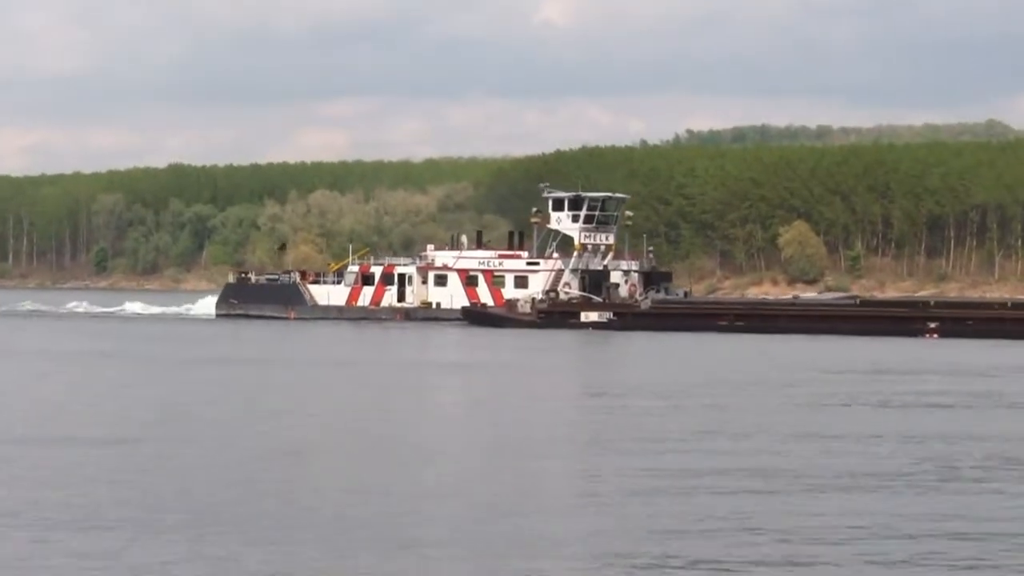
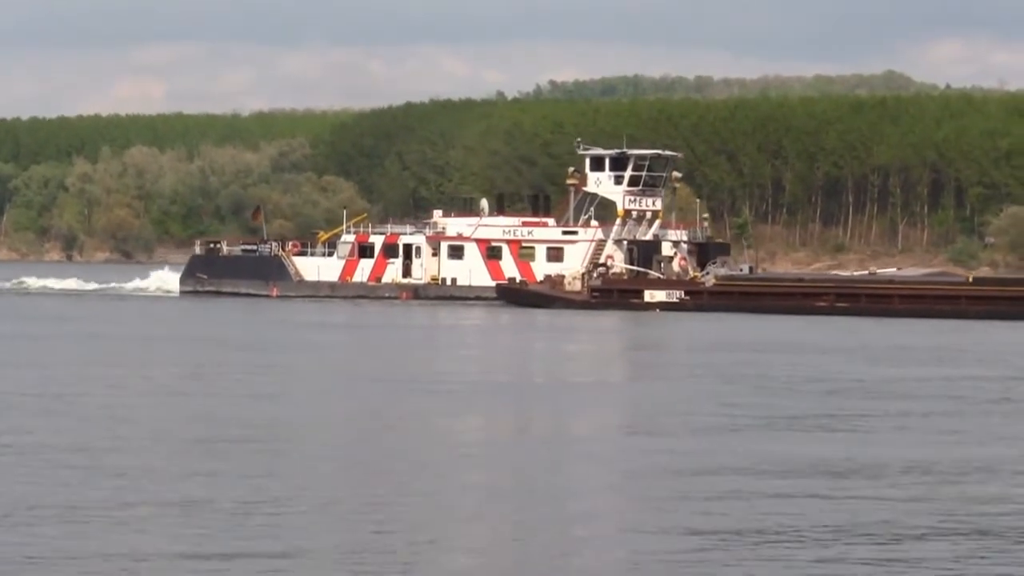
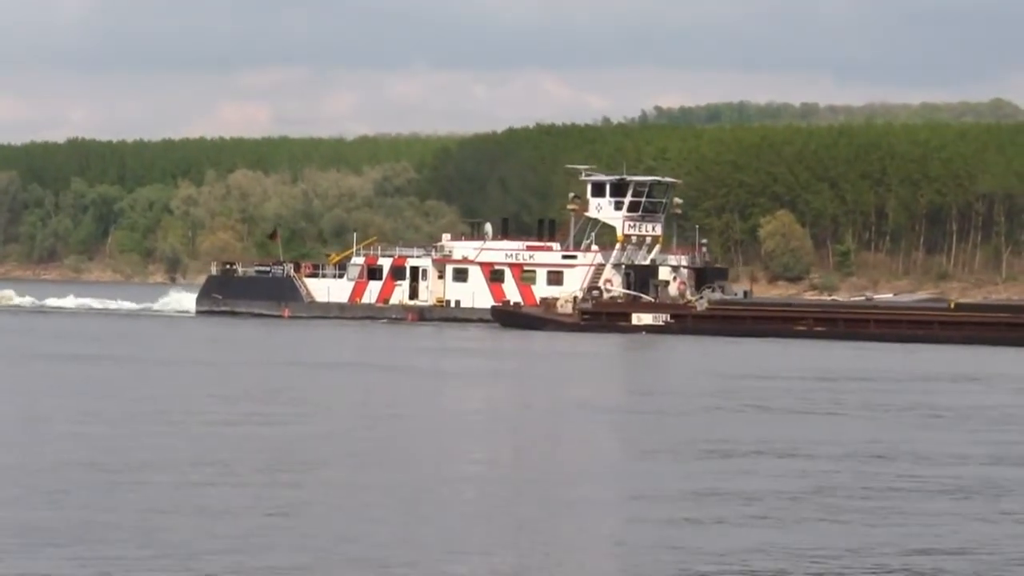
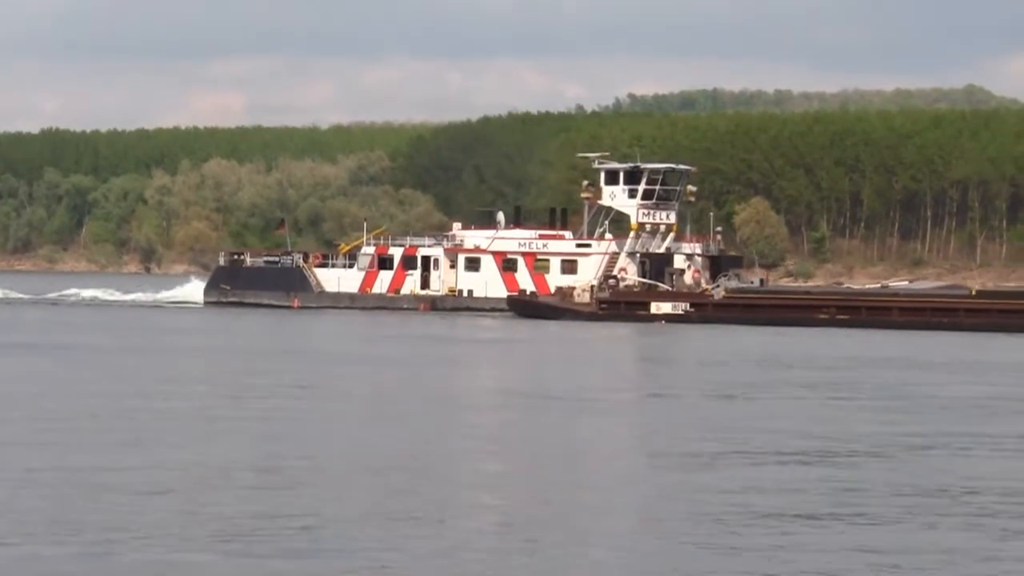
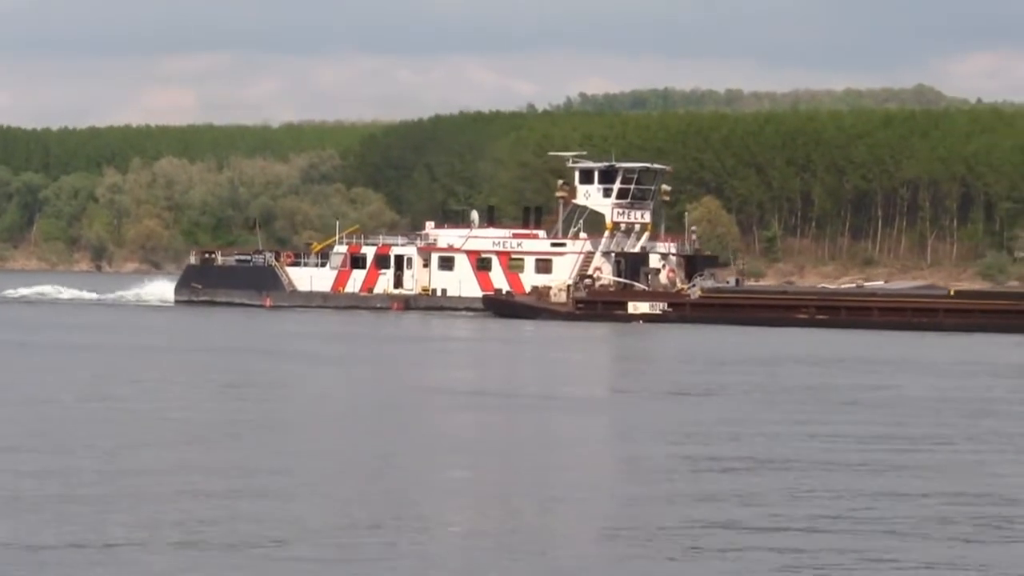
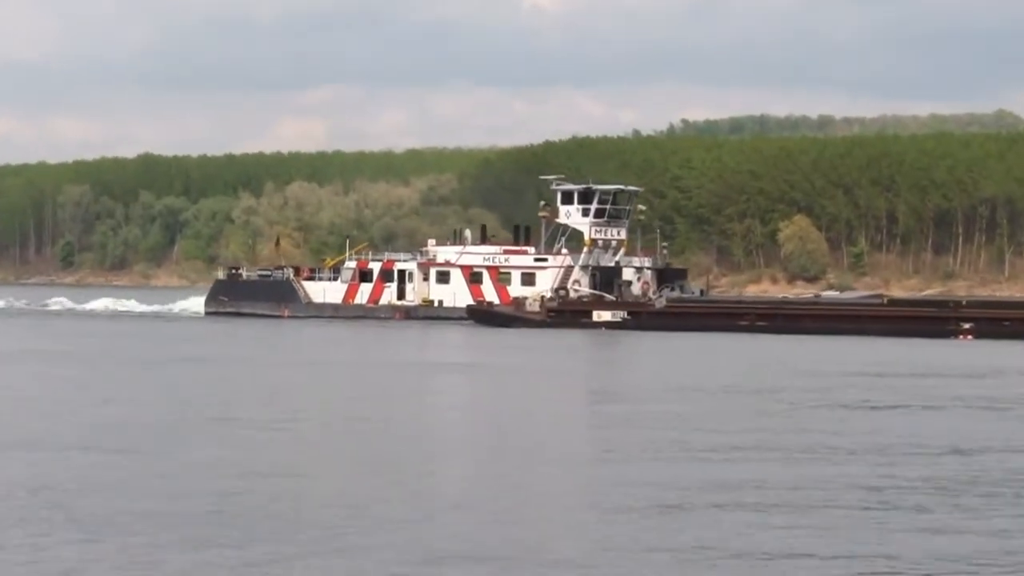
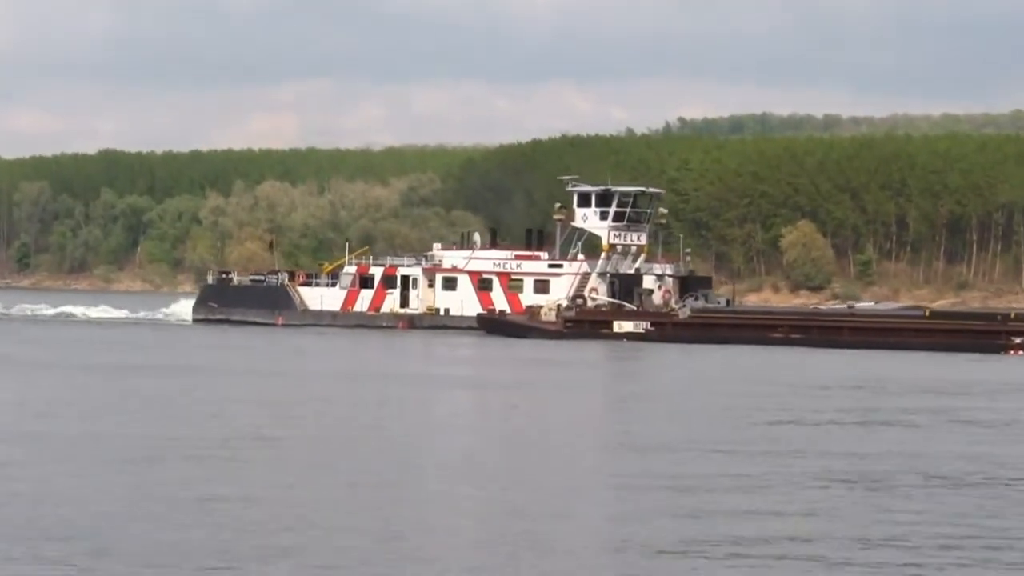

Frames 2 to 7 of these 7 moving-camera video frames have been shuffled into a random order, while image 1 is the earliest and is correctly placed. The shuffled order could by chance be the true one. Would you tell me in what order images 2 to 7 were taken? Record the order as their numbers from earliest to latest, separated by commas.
6, 7, 3, 4, 5, 2
